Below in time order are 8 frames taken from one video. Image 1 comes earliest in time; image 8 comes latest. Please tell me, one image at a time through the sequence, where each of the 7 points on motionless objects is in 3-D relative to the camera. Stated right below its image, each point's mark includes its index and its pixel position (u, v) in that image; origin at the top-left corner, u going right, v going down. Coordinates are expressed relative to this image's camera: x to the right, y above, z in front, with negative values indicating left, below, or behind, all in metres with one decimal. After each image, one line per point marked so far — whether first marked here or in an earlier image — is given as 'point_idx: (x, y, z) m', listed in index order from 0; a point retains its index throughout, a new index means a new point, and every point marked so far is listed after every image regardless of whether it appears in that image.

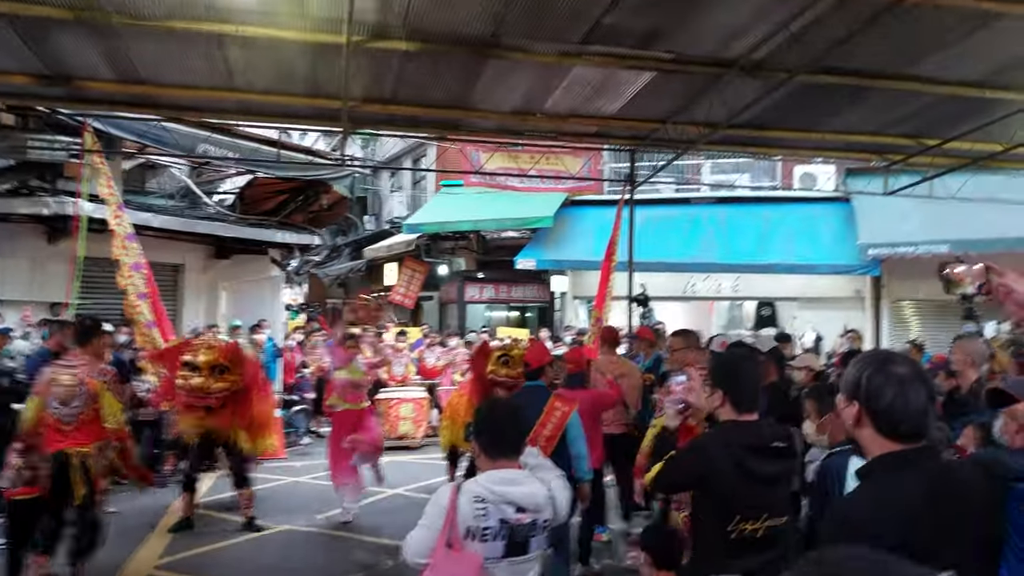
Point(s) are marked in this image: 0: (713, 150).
0: (+1.9, +1.3, +7.3) m
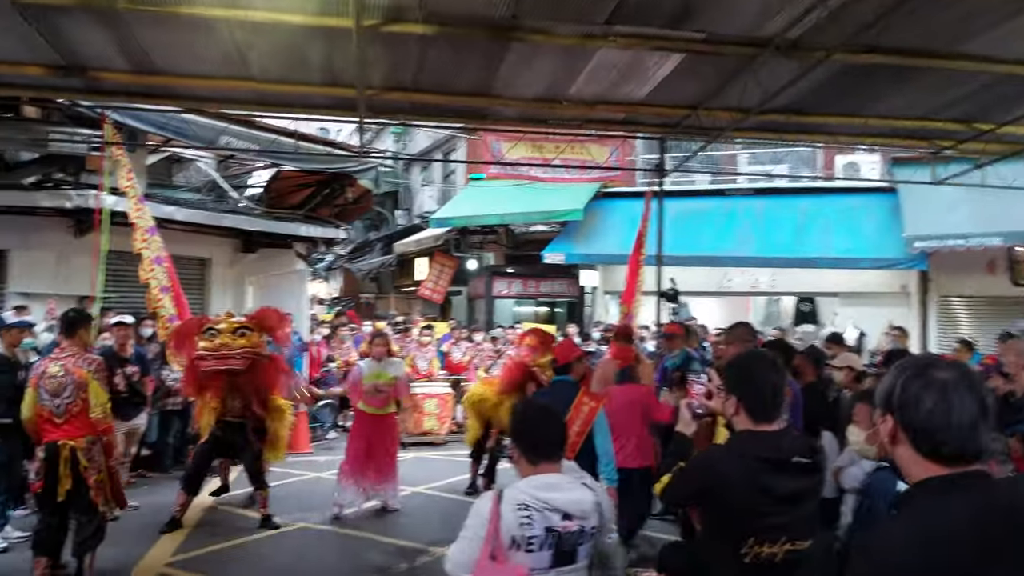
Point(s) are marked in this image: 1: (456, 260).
0: (+2.1, +1.4, +7.0) m
1: (-1.0, +0.5, +14.7) m
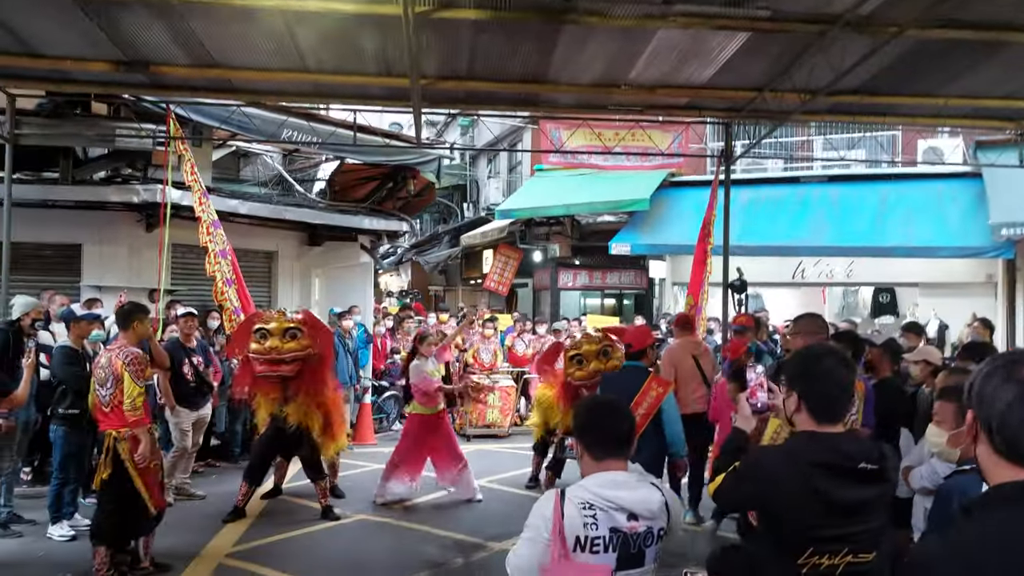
0: (+2.6, +1.4, +6.7) m
1: (+0.2, +0.7, +14.6) m
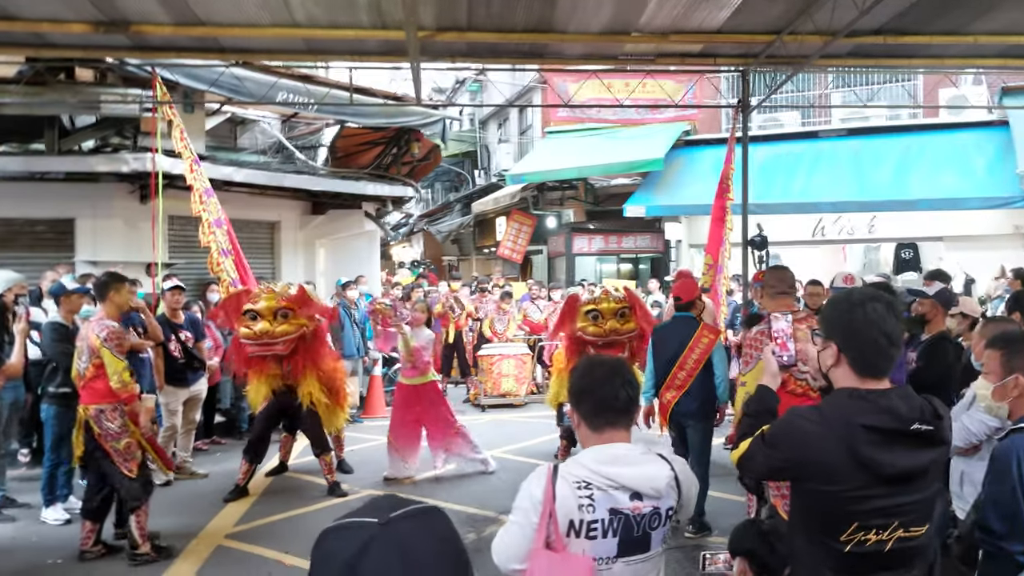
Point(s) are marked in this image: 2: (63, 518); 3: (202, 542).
0: (+2.6, +1.8, +6.2) m
1: (+0.4, +1.3, +14.3) m
2: (-2.7, -1.4, +4.7) m
3: (-1.8, -1.4, +4.4) m
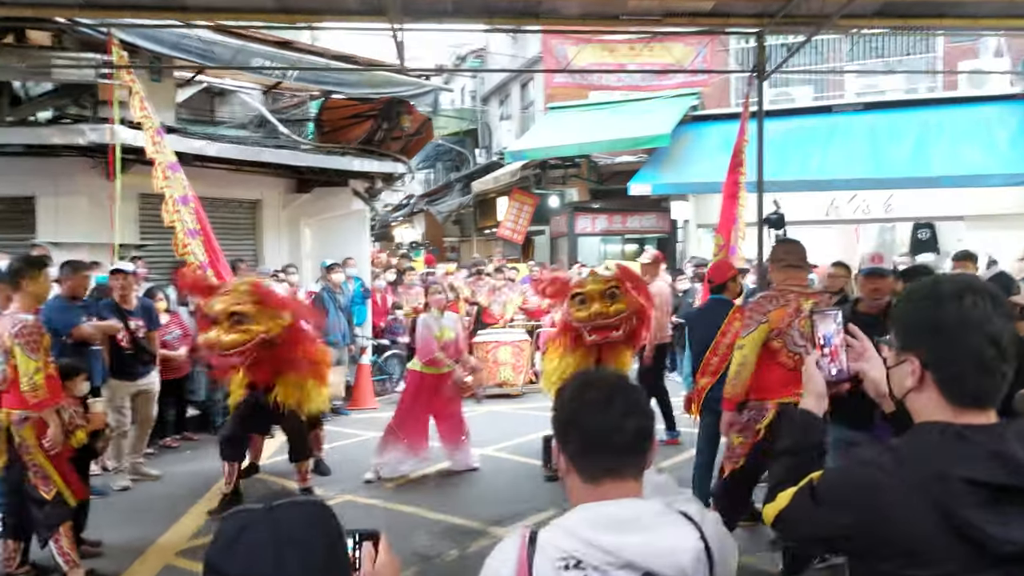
0: (+2.6, +1.9, +5.6) m
1: (+0.4, +1.6, +13.7) m
2: (-2.8, -1.3, +4.2) m
3: (-1.8, -1.4, +3.9) m
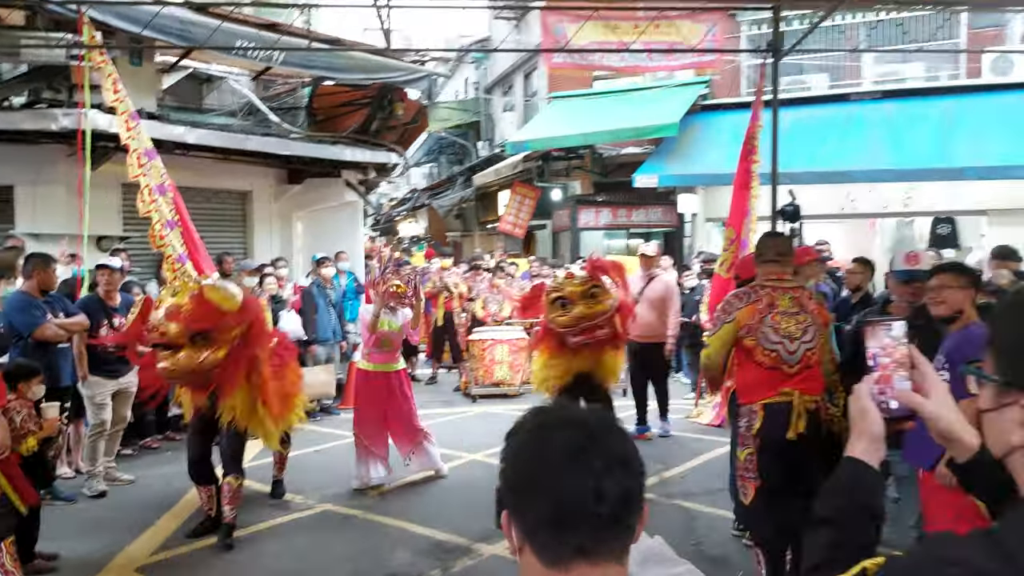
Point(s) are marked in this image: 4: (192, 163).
0: (+2.6, +1.9, +5.3) m
1: (+0.4, +1.7, +13.3) m
2: (-2.8, -1.3, +3.9) m
3: (-1.9, -1.3, +3.6) m
4: (-3.1, +1.2, +7.5) m
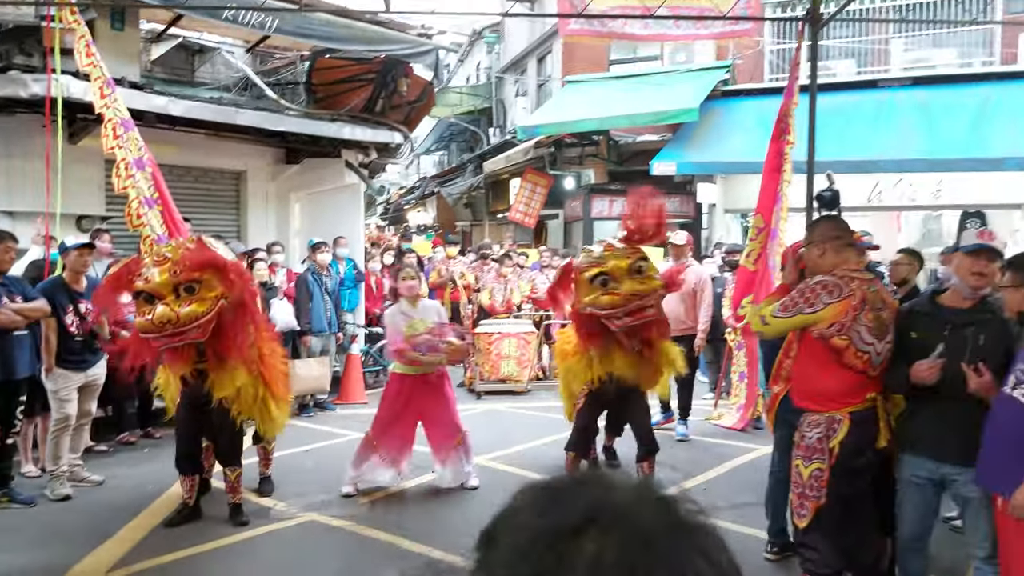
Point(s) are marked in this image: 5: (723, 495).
0: (+2.6, +2.0, +4.7) m
1: (+0.6, +1.8, +12.8) m
2: (-2.8, -1.2, +3.5) m
3: (-1.9, -1.3, +3.2) m
4: (-3.0, +1.3, +7.0) m
5: (+1.2, -1.2, +4.4) m
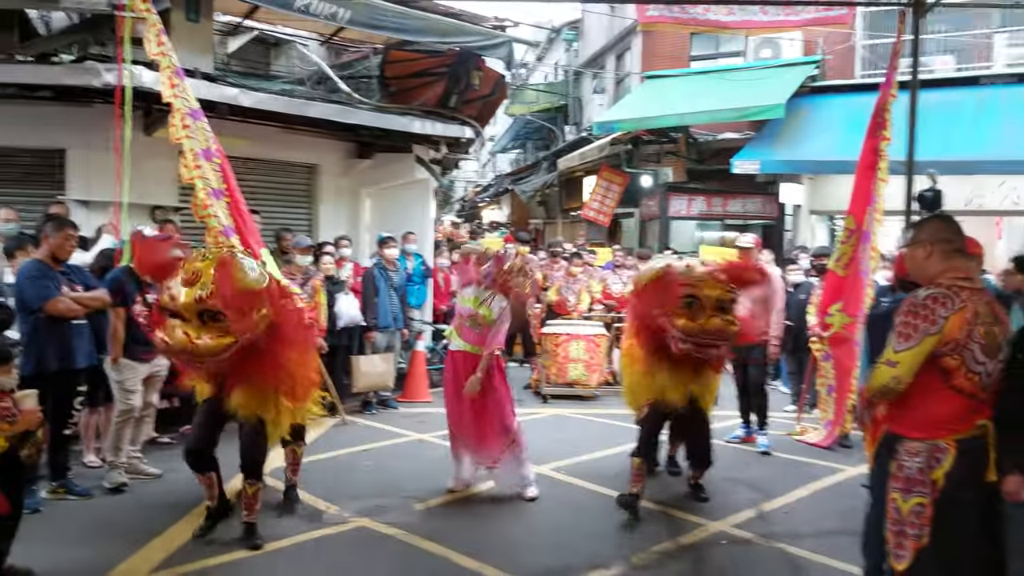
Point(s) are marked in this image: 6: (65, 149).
0: (+3.1, +1.9, +4.2) m
1: (+1.8, +1.8, +12.5) m
2: (-2.6, -1.1, +3.5) m
3: (-1.6, -1.2, +3.1) m
4: (-2.3, +1.4, +7.0) m
5: (+1.5, -1.2, +4.0) m
6: (-3.5, +1.1, +6.0) m
